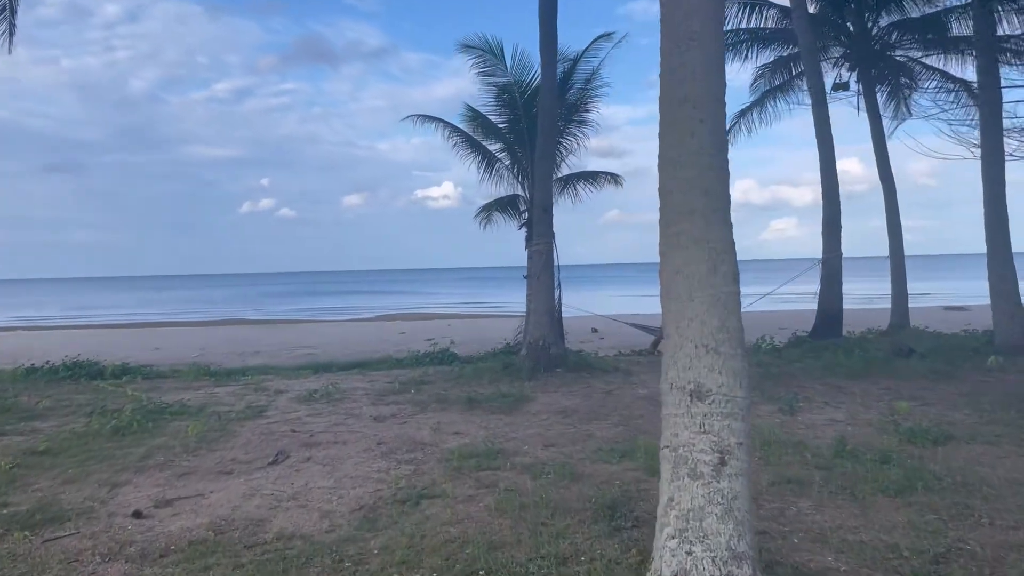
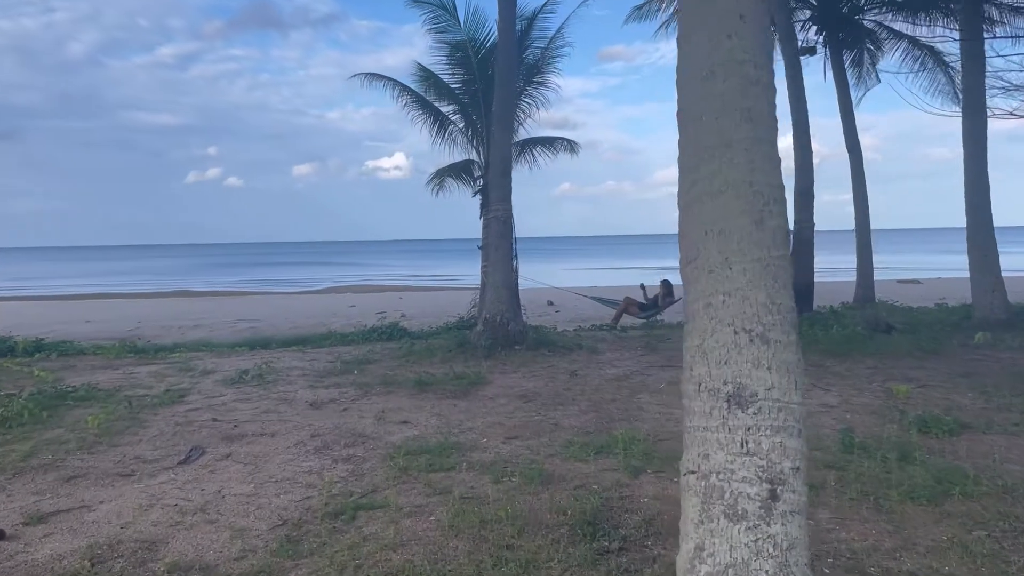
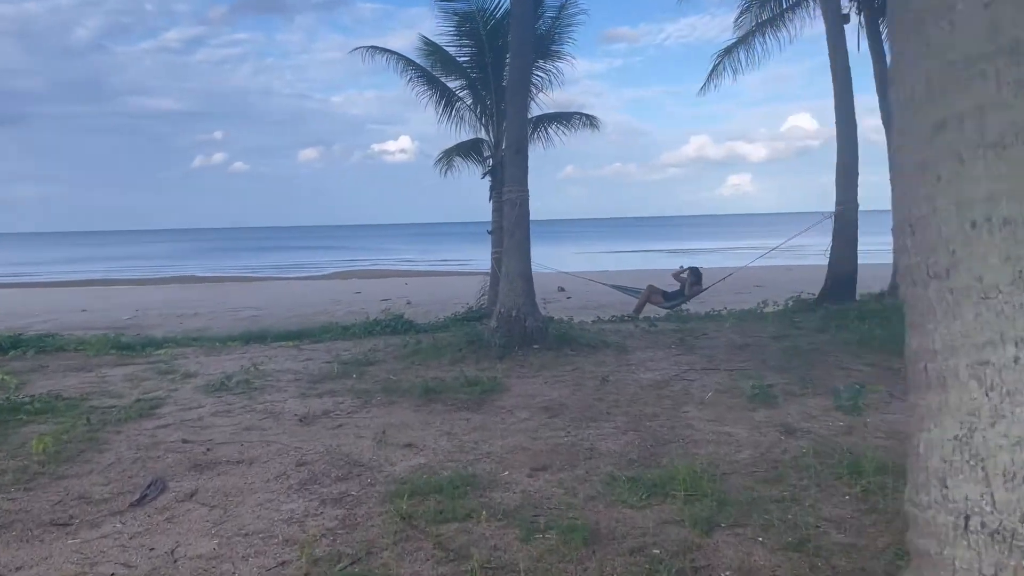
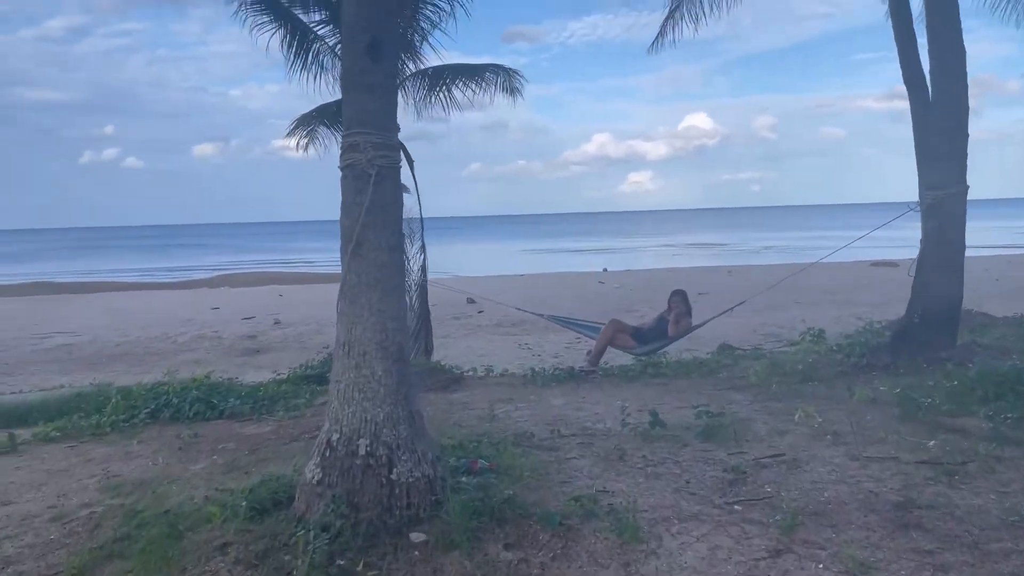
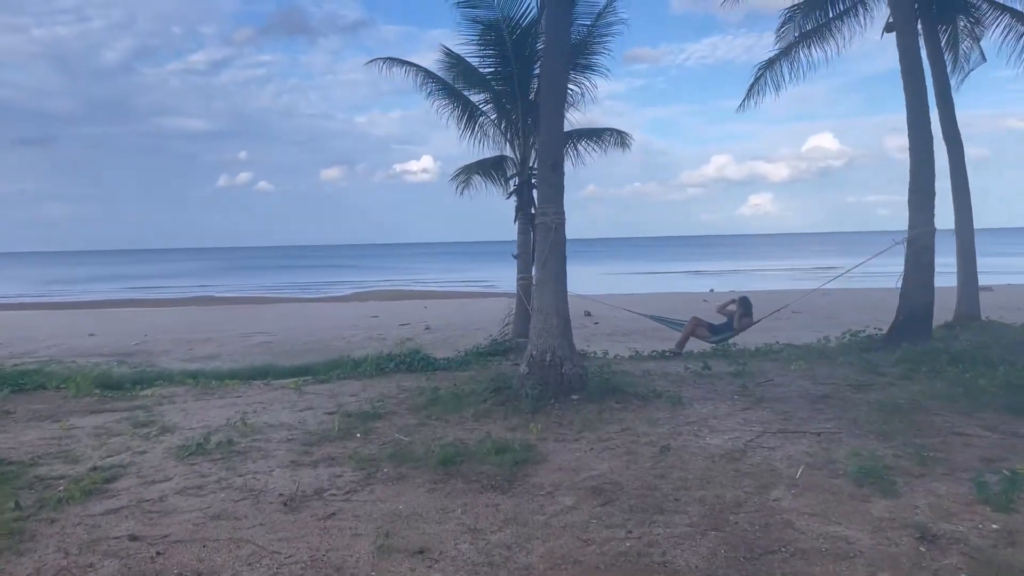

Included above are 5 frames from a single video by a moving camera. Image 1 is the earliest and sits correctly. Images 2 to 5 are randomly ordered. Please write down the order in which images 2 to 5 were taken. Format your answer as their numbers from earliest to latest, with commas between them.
2, 3, 5, 4
